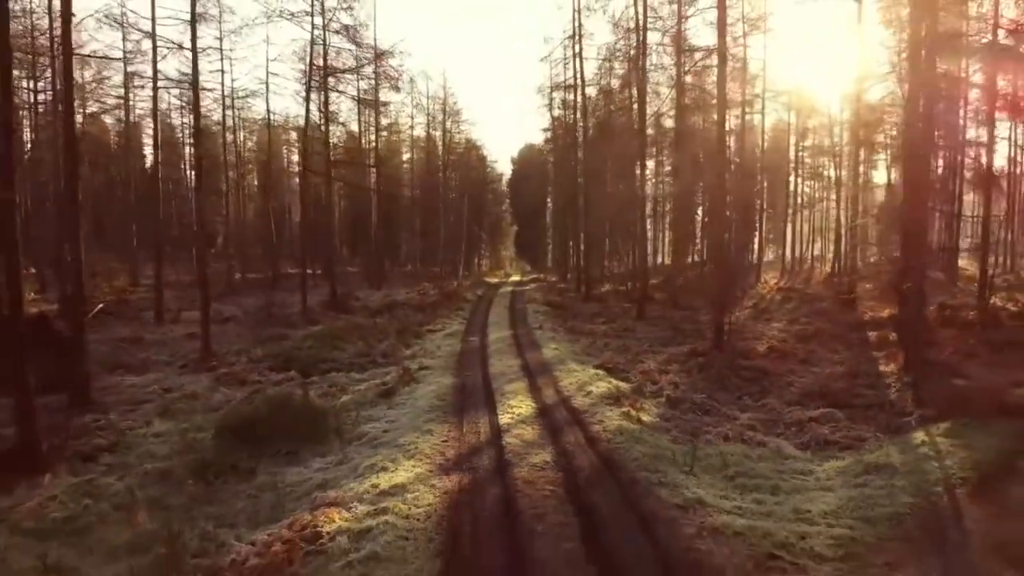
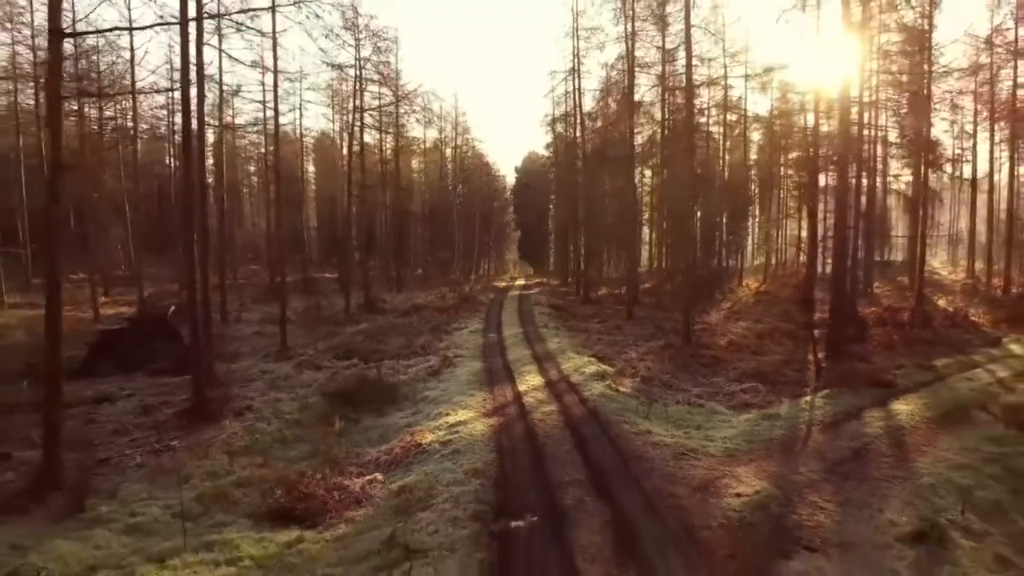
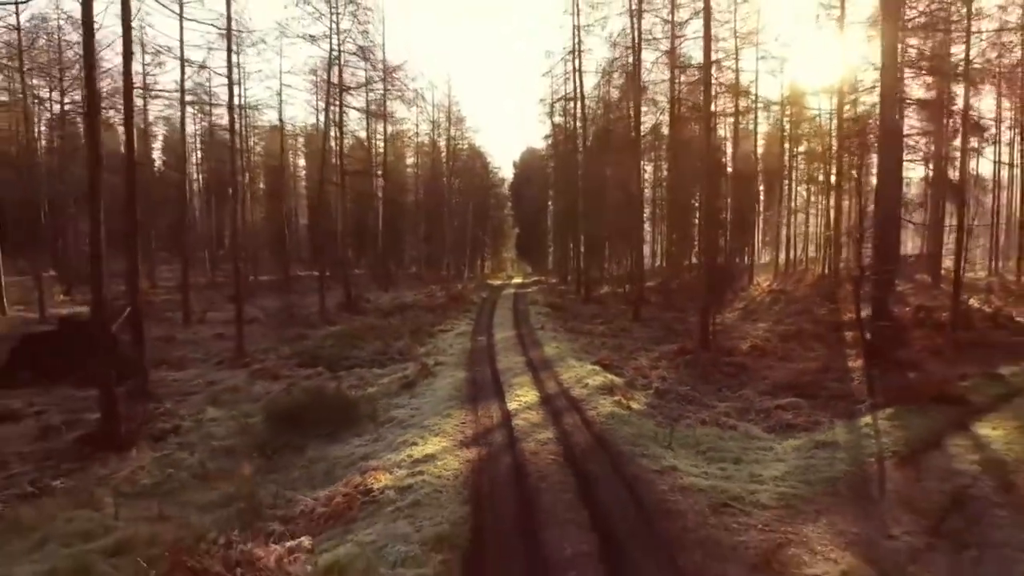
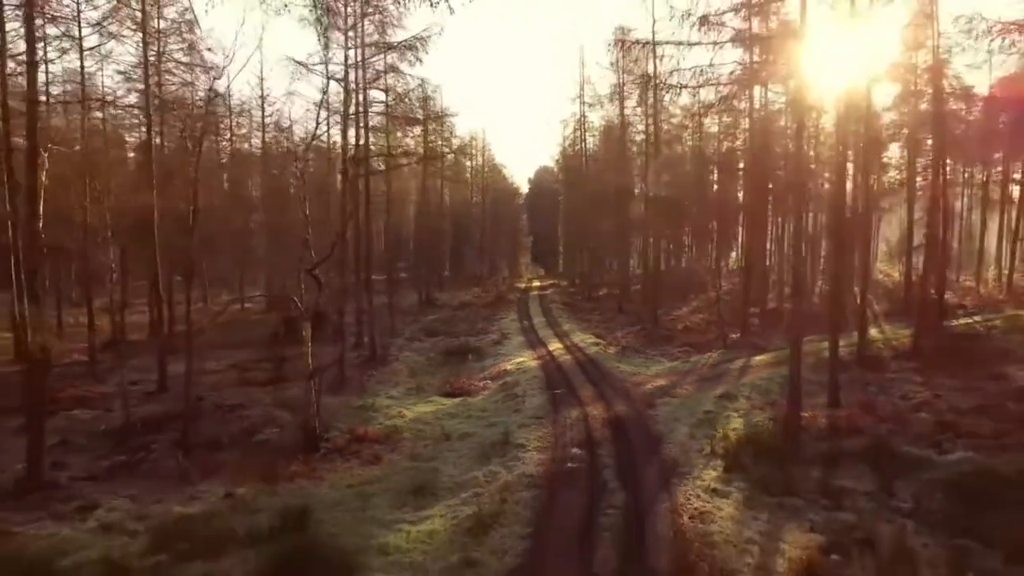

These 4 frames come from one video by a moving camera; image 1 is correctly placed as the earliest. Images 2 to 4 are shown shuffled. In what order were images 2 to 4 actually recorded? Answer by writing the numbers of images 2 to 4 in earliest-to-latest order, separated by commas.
3, 2, 4
